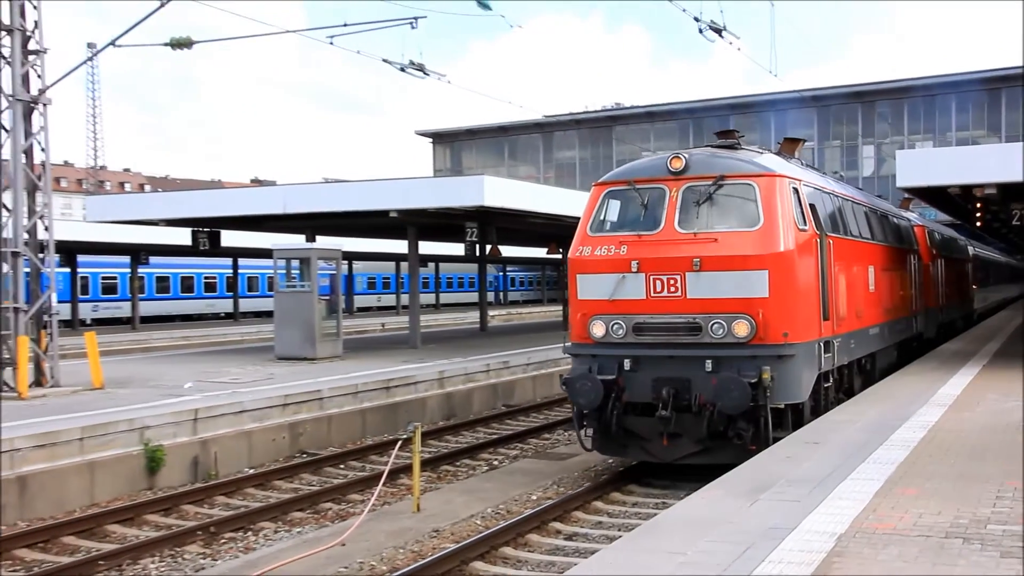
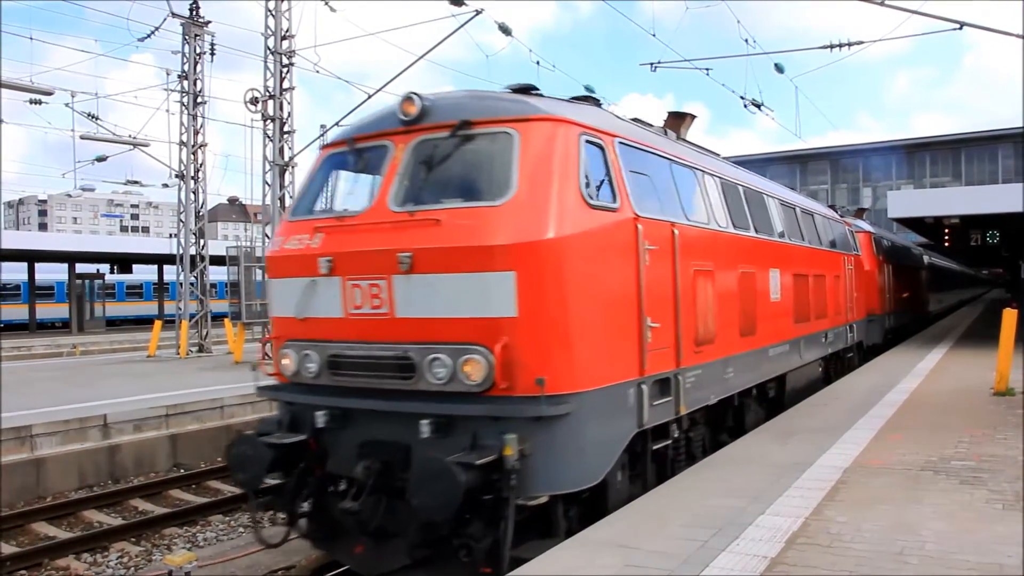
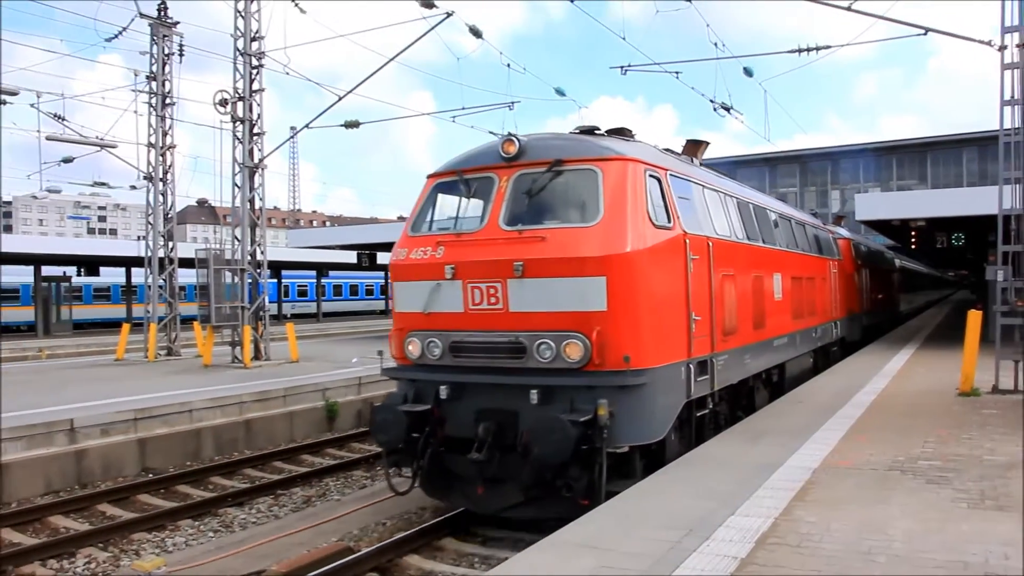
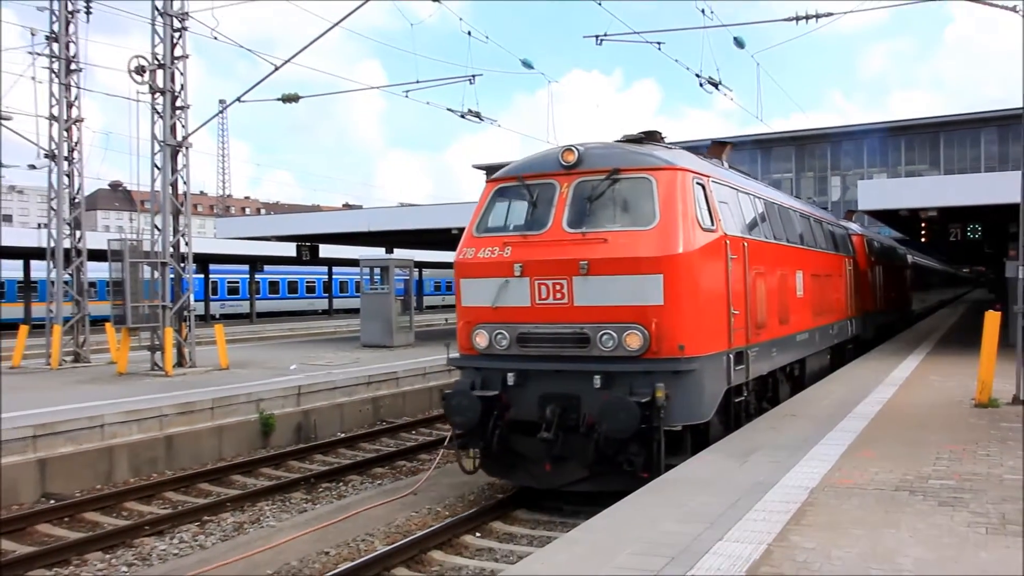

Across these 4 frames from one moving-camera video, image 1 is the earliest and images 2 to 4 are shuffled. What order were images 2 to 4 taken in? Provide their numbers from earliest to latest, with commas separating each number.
4, 3, 2
